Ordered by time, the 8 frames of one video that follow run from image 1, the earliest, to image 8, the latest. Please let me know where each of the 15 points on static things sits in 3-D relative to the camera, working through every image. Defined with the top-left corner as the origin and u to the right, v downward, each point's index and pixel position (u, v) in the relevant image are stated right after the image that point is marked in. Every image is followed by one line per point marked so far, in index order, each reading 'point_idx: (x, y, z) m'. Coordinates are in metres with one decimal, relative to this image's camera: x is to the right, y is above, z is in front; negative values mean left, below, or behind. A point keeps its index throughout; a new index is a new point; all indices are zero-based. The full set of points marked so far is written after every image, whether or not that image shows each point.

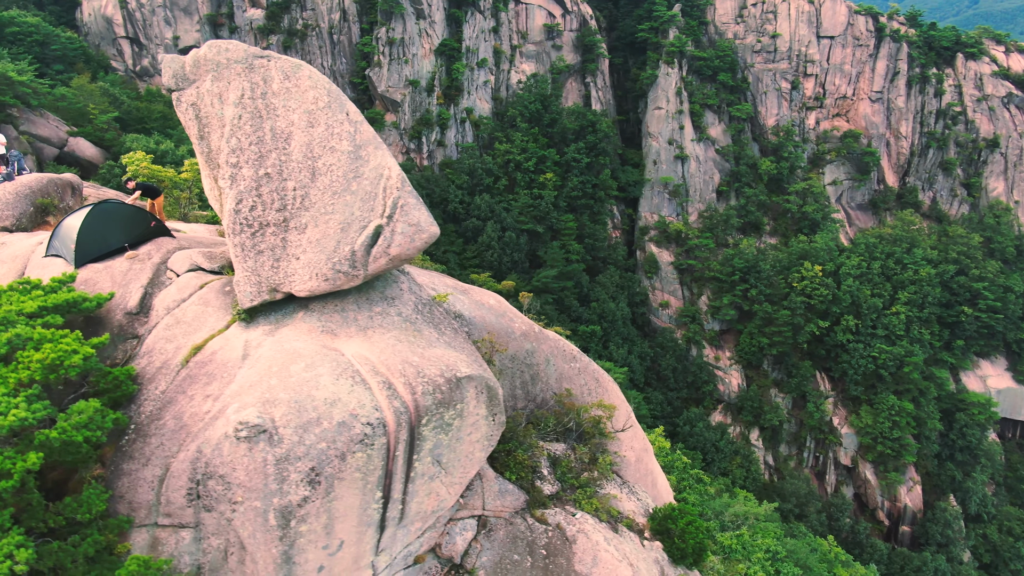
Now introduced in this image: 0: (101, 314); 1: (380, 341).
0: (-3.3, -0.2, +6.3) m
1: (-1.0, -0.4, +6.0) m
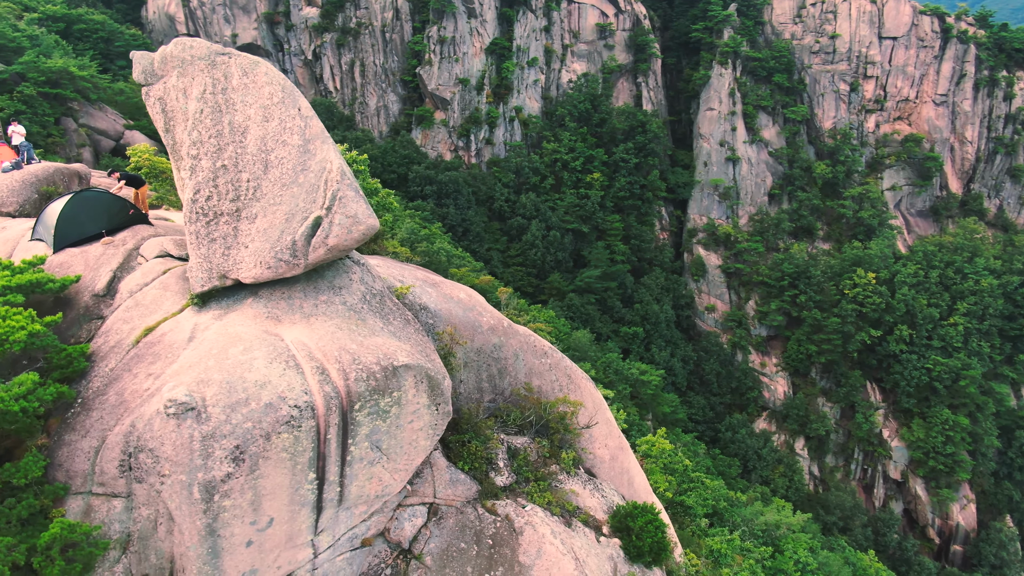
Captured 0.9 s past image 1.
0: (-3.8, -0.1, +6.7) m
1: (-1.5, -0.3, +6.2) m
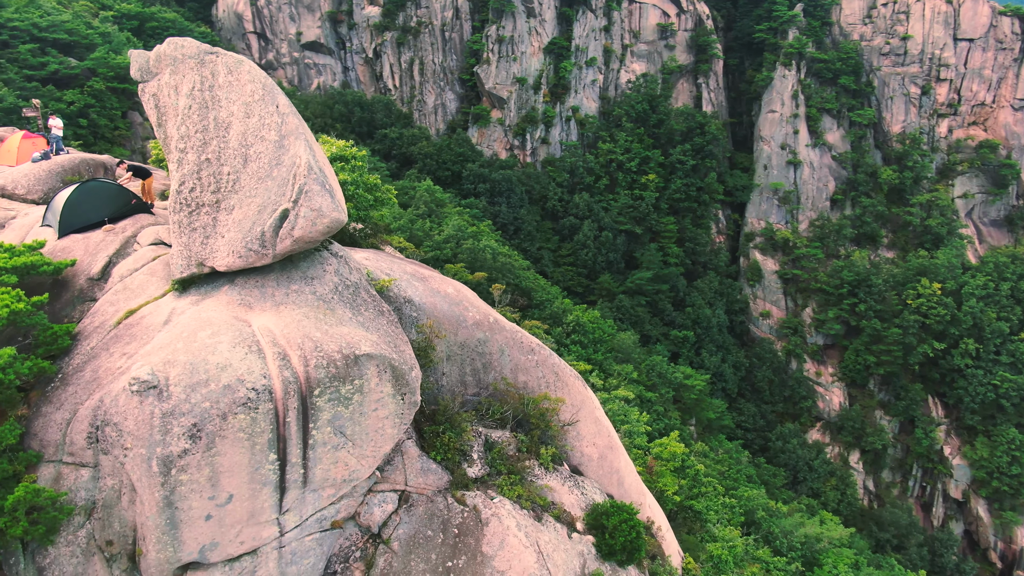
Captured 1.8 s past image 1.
0: (-4.1, +0.1, +7.2) m
1: (-1.9, -0.2, +6.5) m
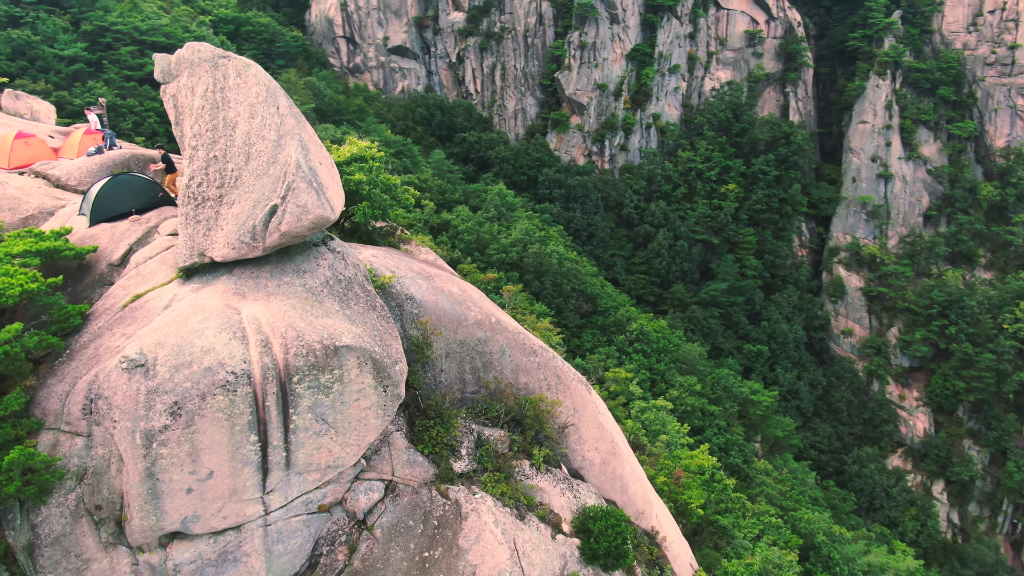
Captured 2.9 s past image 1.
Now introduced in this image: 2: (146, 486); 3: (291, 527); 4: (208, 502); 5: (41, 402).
0: (-4.2, +0.2, +7.8) m
1: (-2.1, -0.2, +6.9) m
2: (-2.8, -1.5, +6.1) m
3: (-1.9, -2.1, +7.0) m
4: (-2.4, -1.7, +6.4) m
5: (-3.9, -0.9, +6.5) m
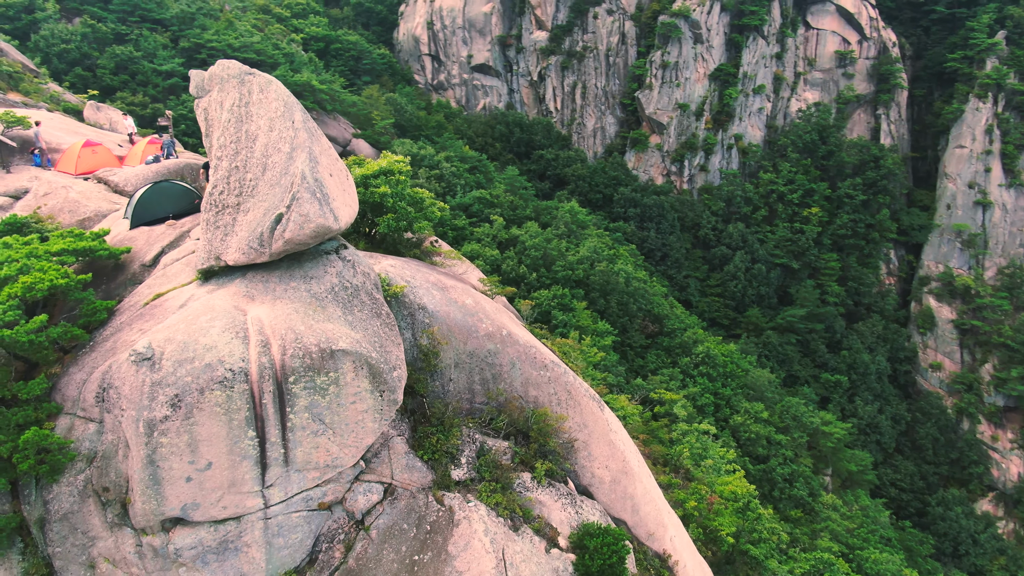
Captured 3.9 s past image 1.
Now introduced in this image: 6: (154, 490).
0: (-4.1, +0.3, +8.4) m
1: (-2.1, -0.2, +7.3) m
2: (-3.0, -1.5, +6.5) m
3: (-2.0, -2.2, +7.3) m
4: (-2.6, -1.7, +6.7) m
5: (-4.0, -0.9, +7.0) m
6: (-3.0, -1.7, +6.6) m
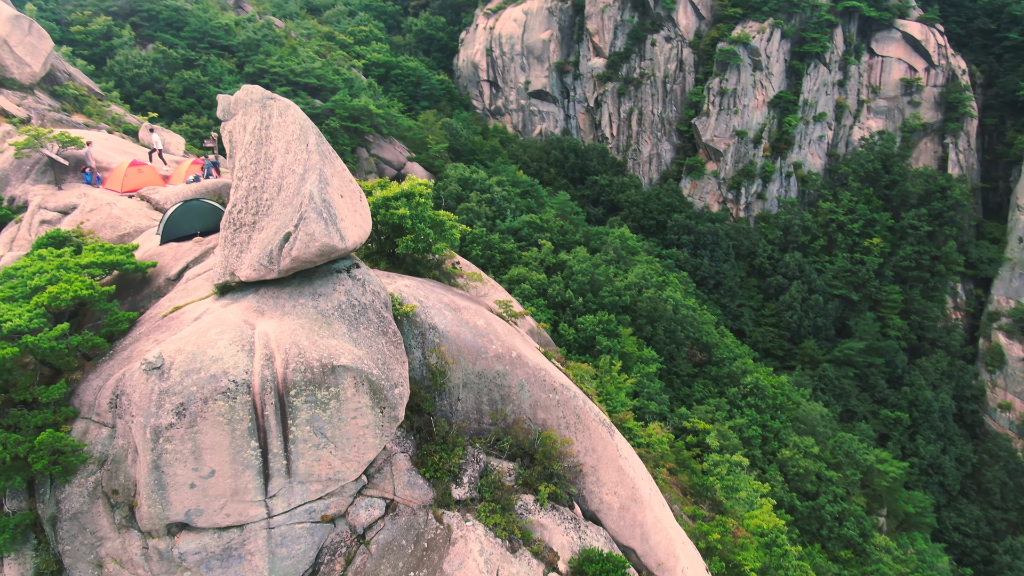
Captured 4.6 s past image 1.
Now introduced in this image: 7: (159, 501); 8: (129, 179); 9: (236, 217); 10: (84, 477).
0: (-4.0, +0.1, +8.8) m
1: (-2.1, -0.3, +7.5) m
2: (-3.1, -1.6, +6.8) m
3: (-2.1, -2.3, +7.5) m
4: (-2.7, -1.9, +7.0) m
5: (-4.0, -1.0, +7.4) m
6: (-3.1, -1.8, +6.8) m
7: (-3.1, -1.9, +6.9) m
8: (-5.9, +1.7, +12.1) m
9: (-2.8, +0.7, +8.0) m
10: (-3.8, -1.7, +7.0) m
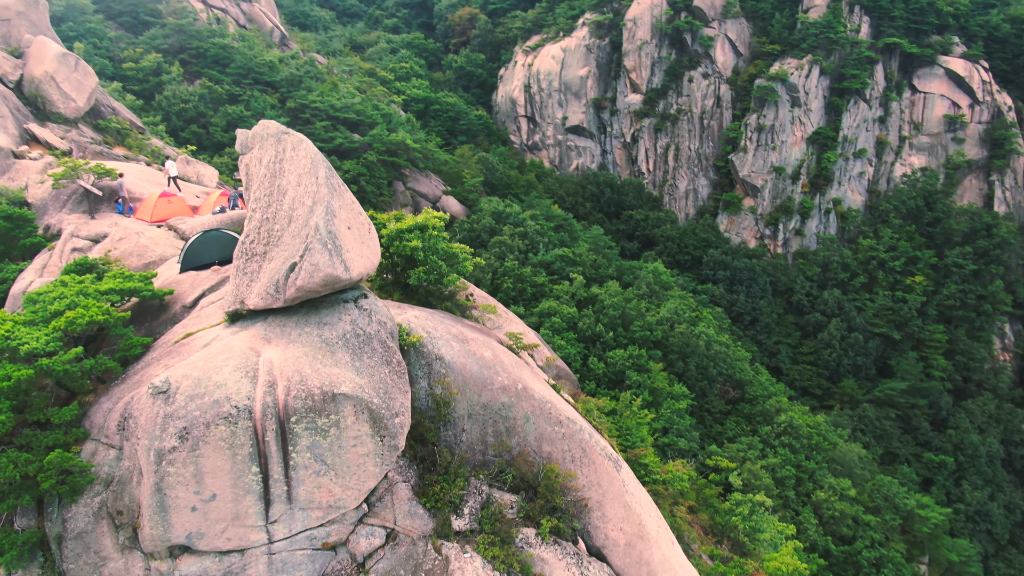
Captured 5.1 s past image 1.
0: (-4.0, -0.2, +9.1) m
1: (-2.1, -0.6, +7.7) m
2: (-3.2, -1.9, +6.9) m
3: (-2.1, -2.6, +7.5) m
4: (-2.8, -2.1, +7.1) m
5: (-4.1, -1.3, +7.6) m
6: (-3.1, -2.0, +7.0) m
7: (-3.2, -2.1, +7.0) m
8: (-5.6, +1.3, +12.5) m
9: (-2.8, +0.4, +8.3) m
10: (-3.9, -1.9, +7.2) m
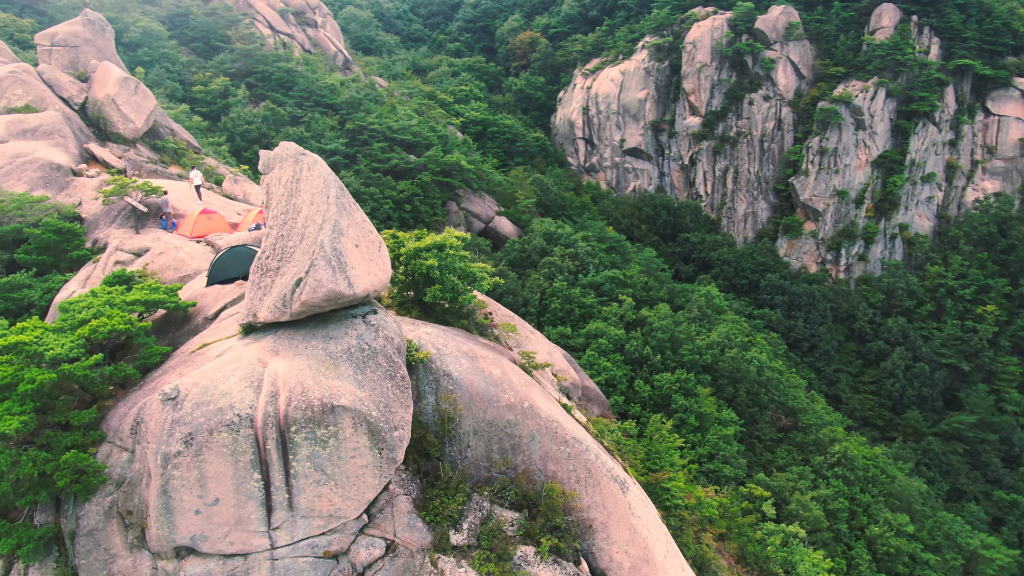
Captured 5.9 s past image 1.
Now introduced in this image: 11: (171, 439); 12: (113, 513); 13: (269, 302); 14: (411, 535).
0: (-3.9, -0.3, +9.5) m
1: (-2.2, -0.8, +8.0) m
2: (-3.3, -2.0, +7.3) m
3: (-2.2, -2.7, +7.8) m
4: (-2.9, -2.2, +7.4) m
5: (-4.1, -1.4, +8.0) m
6: (-3.2, -2.1, +7.3) m
7: (-3.3, -2.2, +7.3) m
8: (-5.2, +1.0, +13.1) m
9: (-2.8, +0.3, +8.6) m
10: (-4.0, -2.0, +7.6) m
11: (-3.2, -1.4, +7.3) m
12: (-3.8, -2.2, +7.6) m
13: (-2.5, -0.1, +8.3) m
14: (-1.1, -2.6, +8.3) m
